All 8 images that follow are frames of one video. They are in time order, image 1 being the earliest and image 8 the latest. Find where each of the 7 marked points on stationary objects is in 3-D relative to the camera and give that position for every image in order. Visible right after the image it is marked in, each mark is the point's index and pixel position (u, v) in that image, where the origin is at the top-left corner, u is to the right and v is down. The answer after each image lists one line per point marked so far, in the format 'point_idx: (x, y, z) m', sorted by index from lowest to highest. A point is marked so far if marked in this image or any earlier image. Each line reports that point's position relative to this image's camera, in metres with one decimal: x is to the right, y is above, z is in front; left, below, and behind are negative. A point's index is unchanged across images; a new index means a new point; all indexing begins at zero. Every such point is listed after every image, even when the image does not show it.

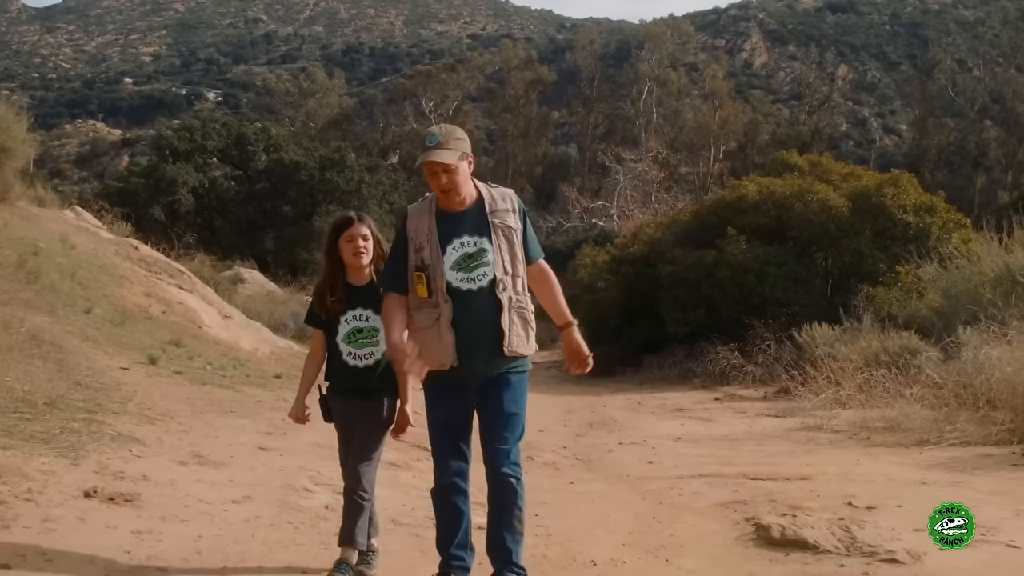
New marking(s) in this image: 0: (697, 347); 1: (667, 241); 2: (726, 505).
0: (+1.7, -0.5, +13.7) m
1: (+1.5, +0.4, +14.6) m
2: (+0.7, -0.7, +5.0) m
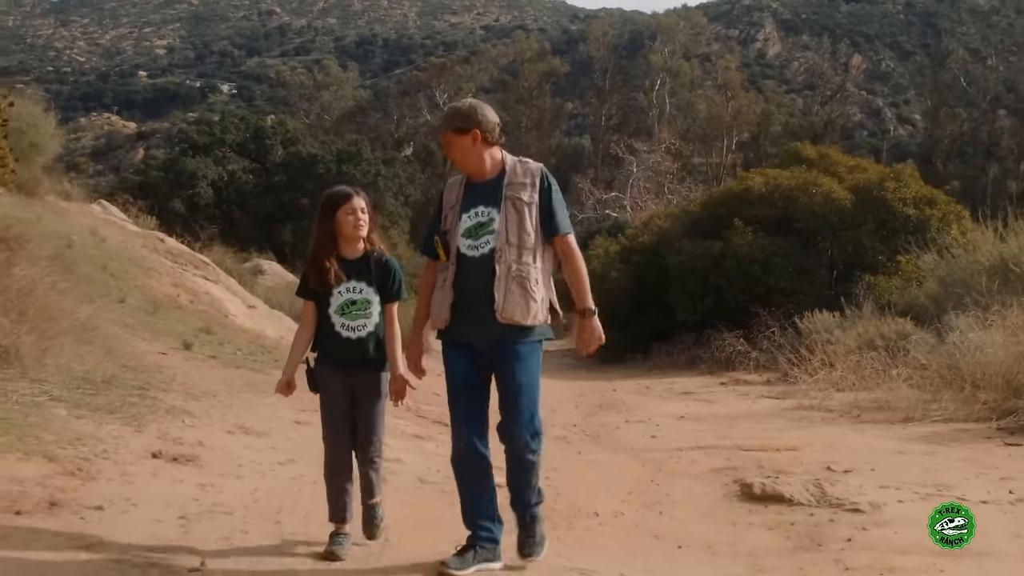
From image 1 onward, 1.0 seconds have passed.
0: (+1.8, -0.4, +14.2) m
1: (+1.6, +0.6, +15.2) m
2: (+0.8, -0.7, +5.6) m
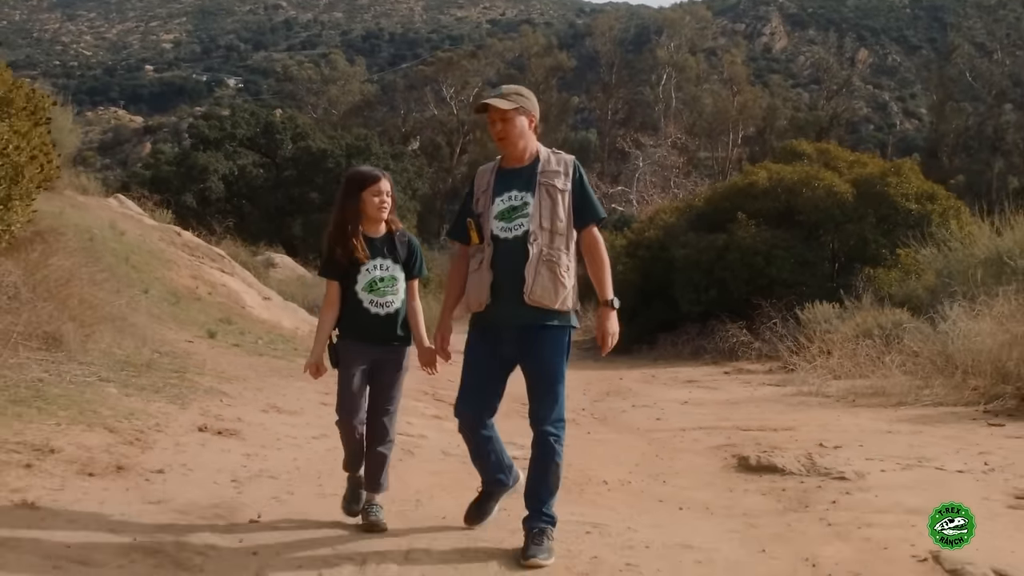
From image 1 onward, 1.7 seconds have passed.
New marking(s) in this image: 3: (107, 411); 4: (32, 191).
0: (+1.9, -0.3, +14.6) m
1: (+1.7, +0.6, +15.6) m
2: (+0.8, -0.6, +6.0) m
3: (-1.3, -0.4, +5.0) m
4: (-2.0, +0.4, +6.5) m
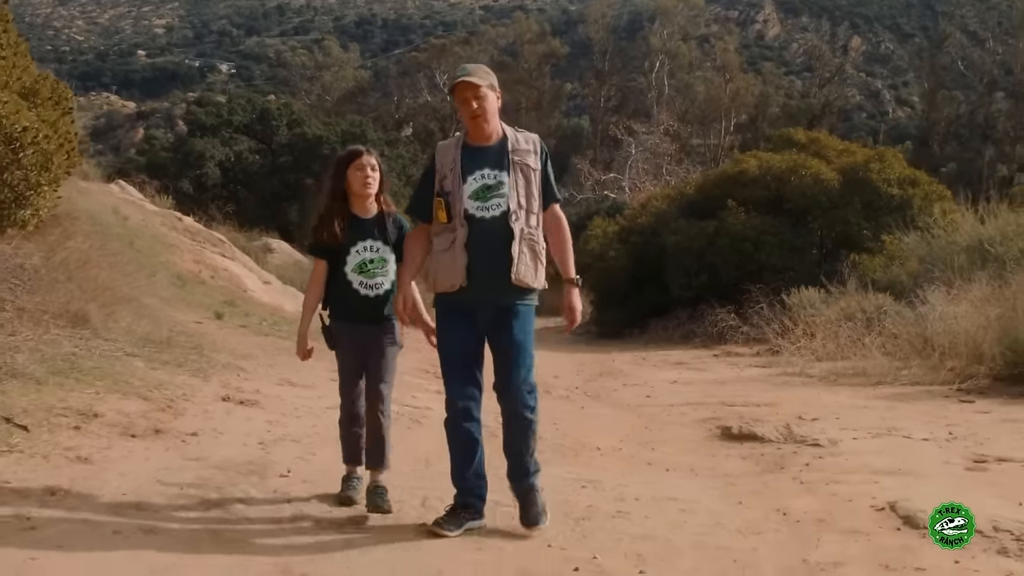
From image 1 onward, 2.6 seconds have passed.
0: (+1.8, -0.2, +15.0) m
1: (+1.7, +0.8, +16.0) m
2: (+0.8, -0.5, +6.4) m
3: (-1.3, -0.3, +5.4) m
4: (-2.0, +0.5, +6.9) m
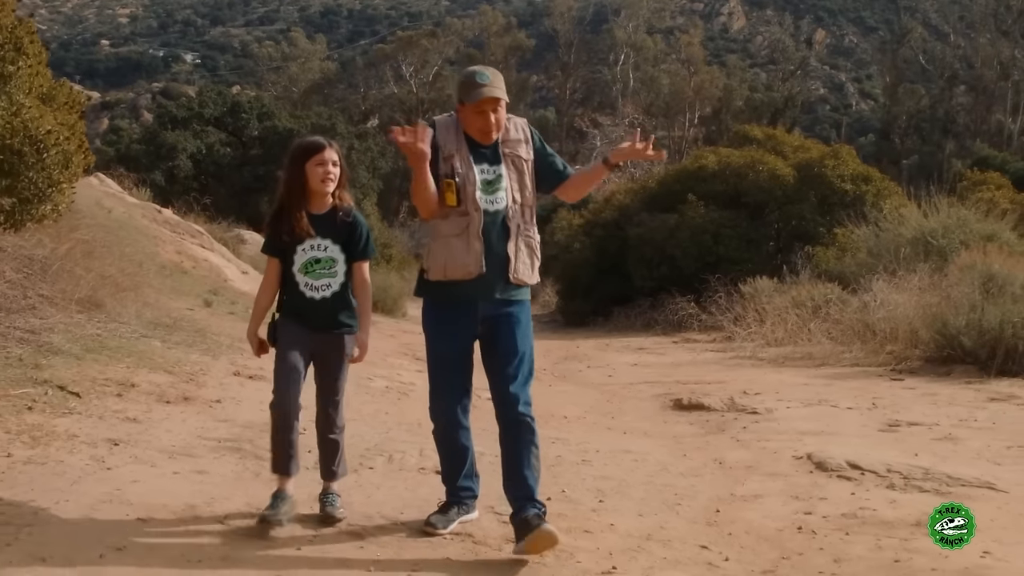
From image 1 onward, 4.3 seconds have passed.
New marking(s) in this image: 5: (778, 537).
0: (+1.5, -0.1, +15.8) m
1: (+1.3, +0.9, +16.8) m
2: (+0.7, -0.5, +7.2) m
3: (-1.4, -0.3, +6.1) m
4: (-2.1, +0.6, +7.6) m
5: (+0.6, -0.5, +3.3) m
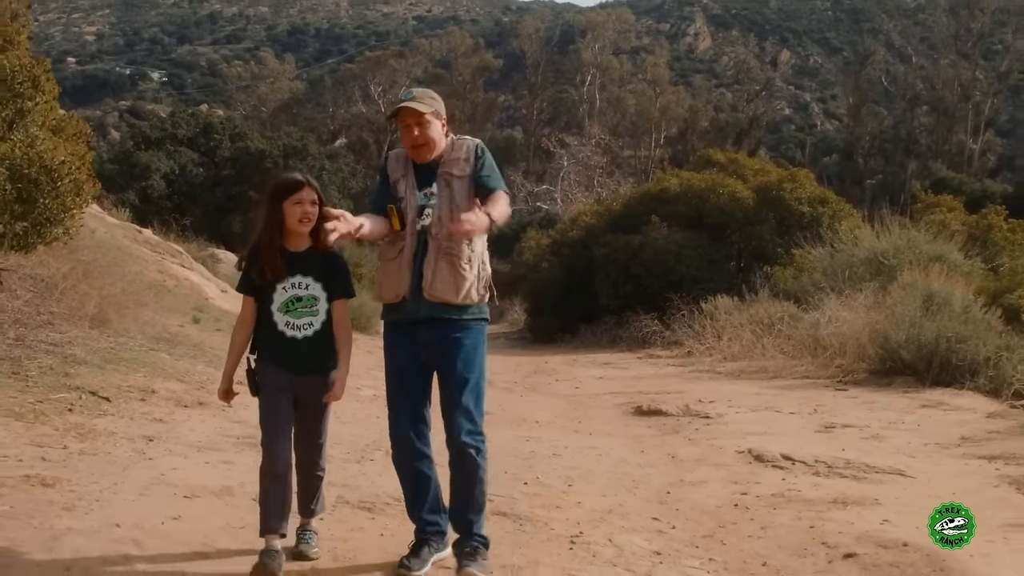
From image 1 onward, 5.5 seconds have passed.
0: (+1.2, -0.3, +16.5) m
1: (+1.0, +0.7, +17.5) m
2: (+0.6, -0.6, +7.8) m
3: (-1.5, -0.4, +6.7) m
4: (-2.3, +0.5, +8.2) m
5: (+0.5, -0.6, +4.0) m
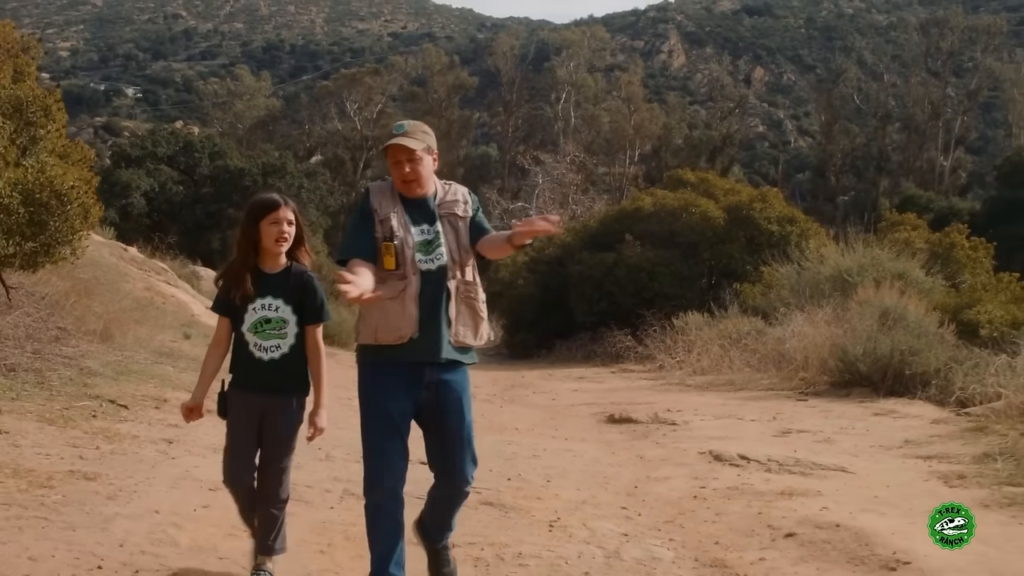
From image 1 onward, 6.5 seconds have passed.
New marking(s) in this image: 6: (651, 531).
0: (+1.0, -0.5, +17.1) m
1: (+0.7, +0.5, +18.1) m
2: (+0.5, -0.7, +8.4) m
3: (-1.6, -0.4, +7.2) m
4: (-2.4, +0.4, +8.7) m
5: (+0.5, -0.6, +4.5) m
6: (+0.4, -0.6, +4.0) m
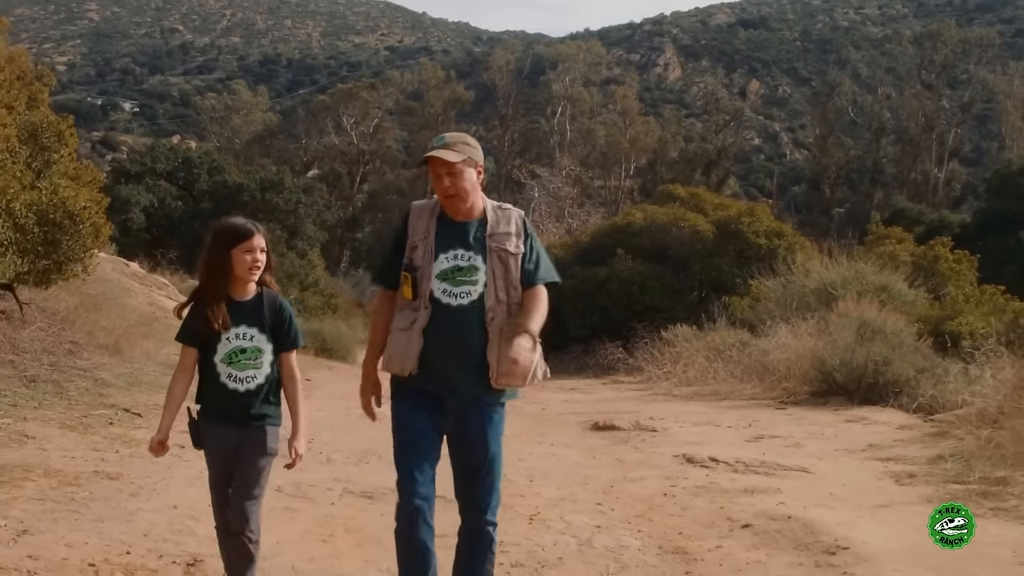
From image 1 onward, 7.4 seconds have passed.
0: (+0.9, -0.6, +17.5) m
1: (+0.7, +0.3, +18.5) m
2: (+0.4, -0.8, +8.8) m
3: (-1.6, -0.5, +7.7) m
4: (-2.4, +0.3, +9.1) m
5: (+0.4, -0.7, +4.9) m
6: (+0.3, -0.7, +4.5) m
